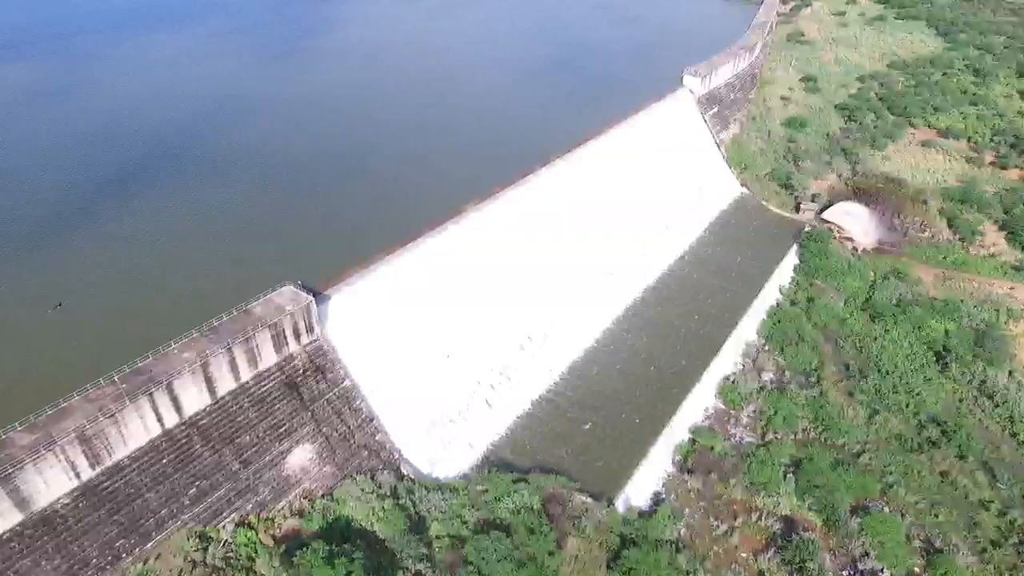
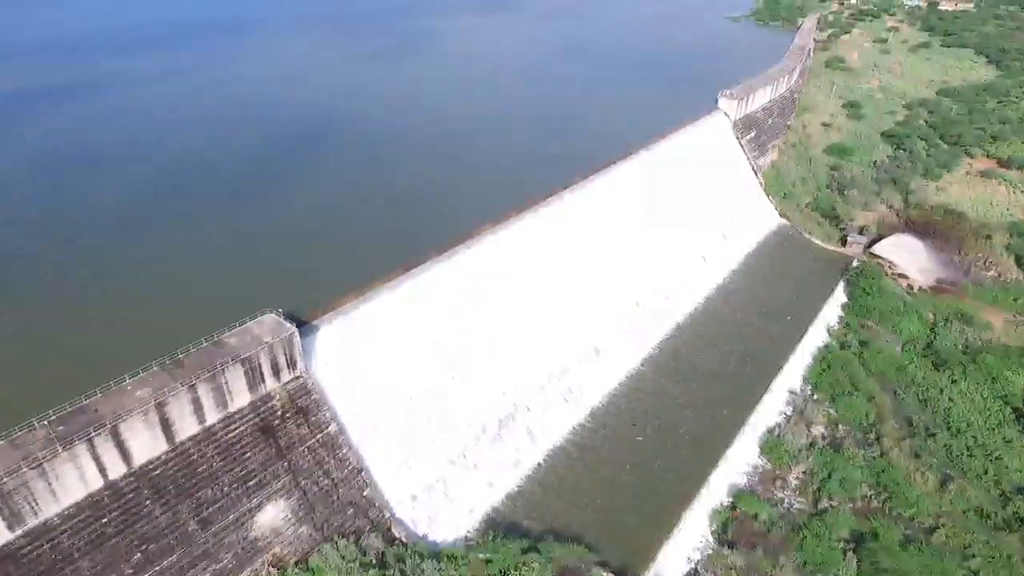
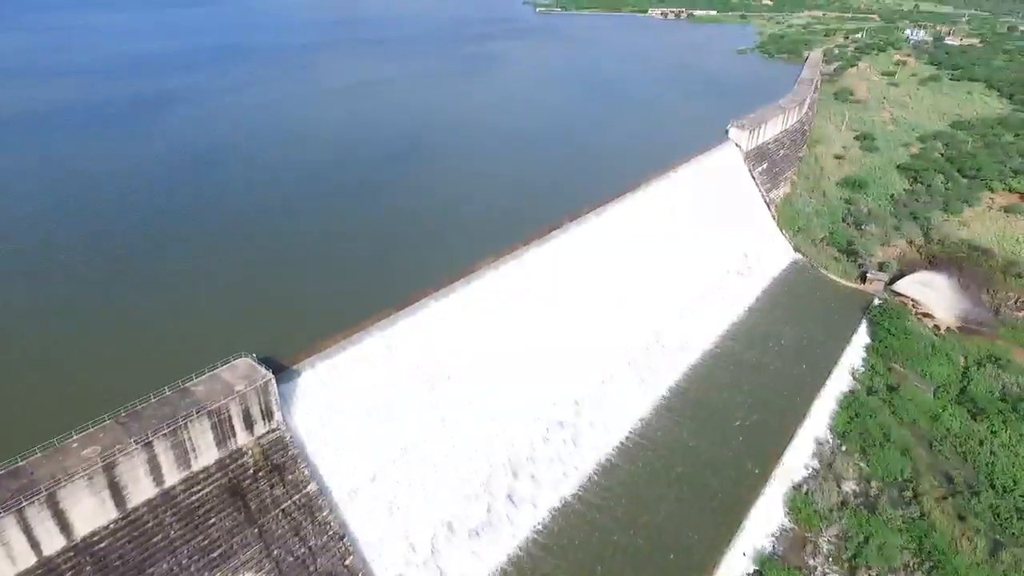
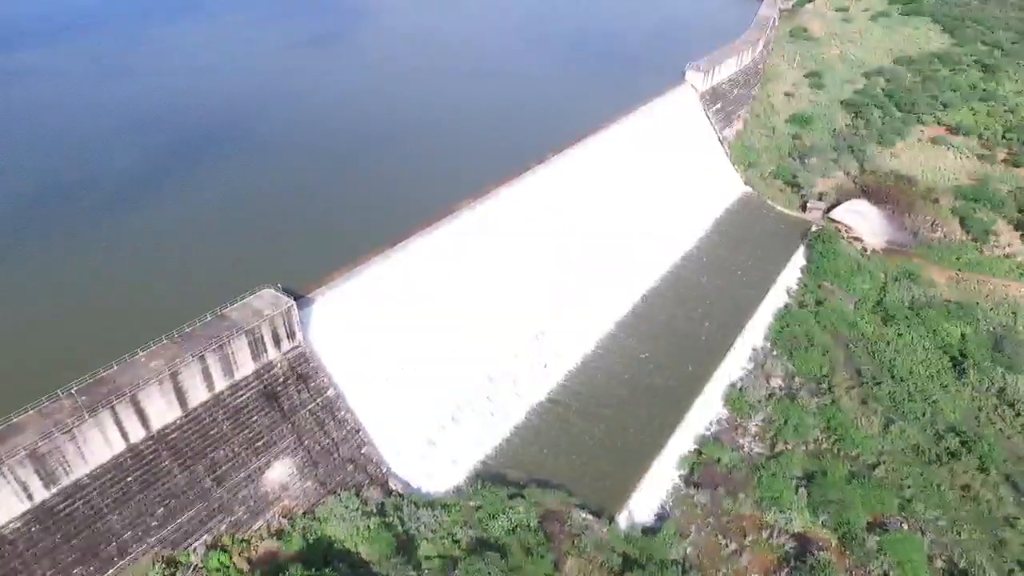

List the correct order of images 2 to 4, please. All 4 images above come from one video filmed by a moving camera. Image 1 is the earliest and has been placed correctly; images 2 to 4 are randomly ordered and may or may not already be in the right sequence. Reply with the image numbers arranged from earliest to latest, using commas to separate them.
4, 2, 3
